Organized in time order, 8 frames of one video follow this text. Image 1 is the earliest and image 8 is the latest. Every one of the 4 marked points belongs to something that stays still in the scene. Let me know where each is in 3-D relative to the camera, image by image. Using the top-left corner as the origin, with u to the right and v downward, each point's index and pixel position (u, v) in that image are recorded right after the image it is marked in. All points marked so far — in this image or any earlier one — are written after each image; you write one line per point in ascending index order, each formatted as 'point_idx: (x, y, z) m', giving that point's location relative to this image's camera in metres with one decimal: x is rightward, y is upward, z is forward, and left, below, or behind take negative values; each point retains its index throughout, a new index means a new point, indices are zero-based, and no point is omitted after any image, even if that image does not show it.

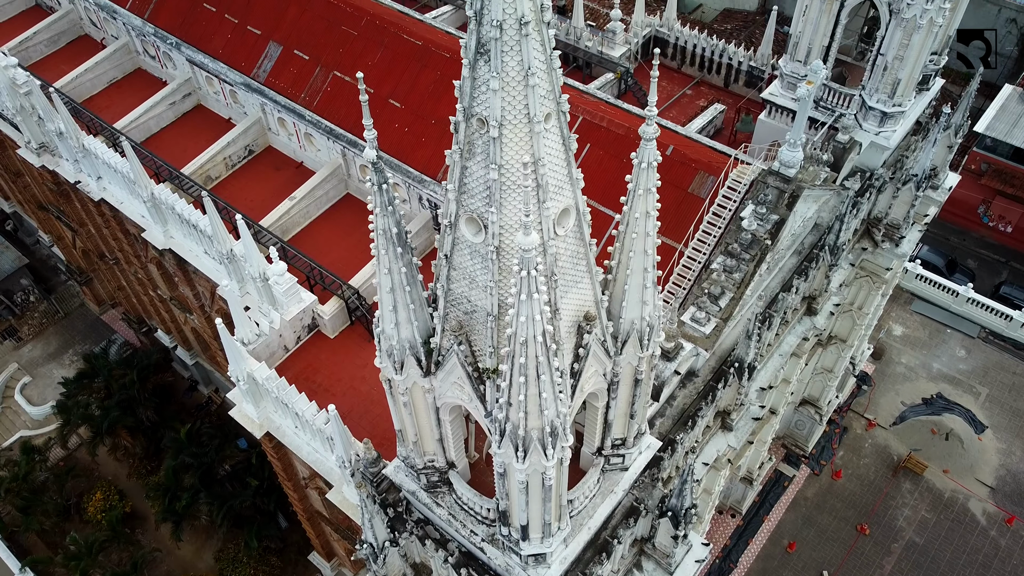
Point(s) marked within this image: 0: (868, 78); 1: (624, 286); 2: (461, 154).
0: (+8.2, +4.8, +18.6) m
1: (+1.4, 0.0, +10.4) m
2: (-0.5, +1.4, +8.5) m
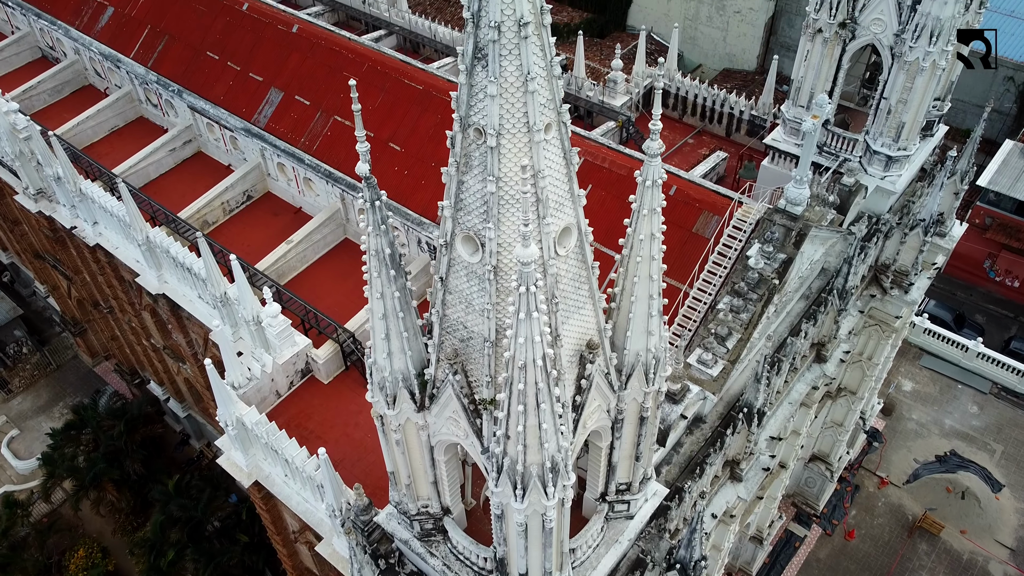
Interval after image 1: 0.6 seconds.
0: (+8.2, +3.7, +18.4) m
1: (+1.4, -0.3, +9.9) m
2: (-0.5, +1.2, +8.1) m
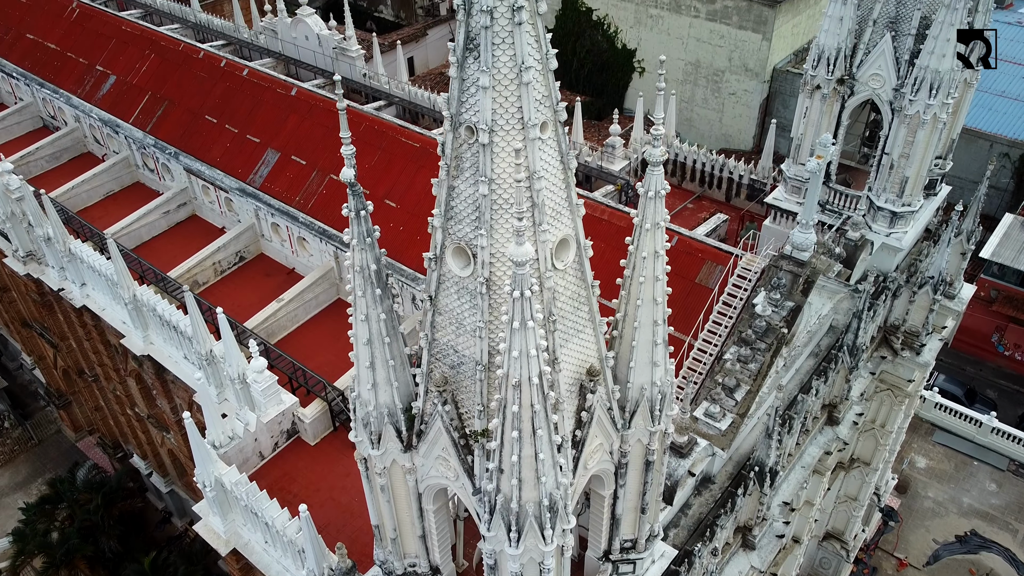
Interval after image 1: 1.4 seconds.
0: (+8.1, +2.4, +18.2) m
1: (+1.4, -0.6, +9.2) m
2: (-0.6, +1.1, +7.6) m
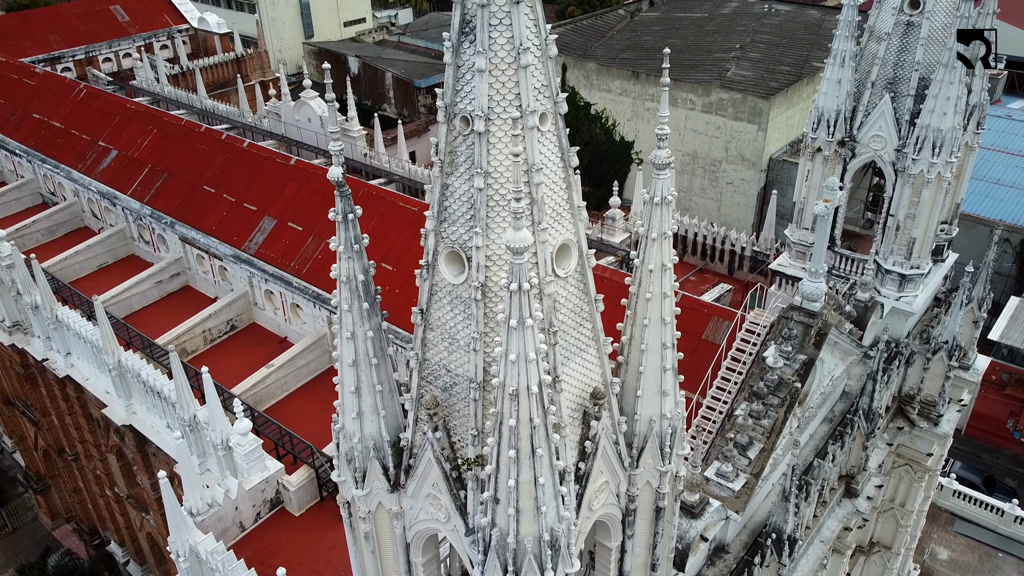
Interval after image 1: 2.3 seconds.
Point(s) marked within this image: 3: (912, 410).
0: (+8.1, +1.0, +17.8) m
1: (+1.3, -0.9, +8.6) m
2: (-0.6, +1.1, +7.2) m
3: (+9.4, -2.9, +19.0) m
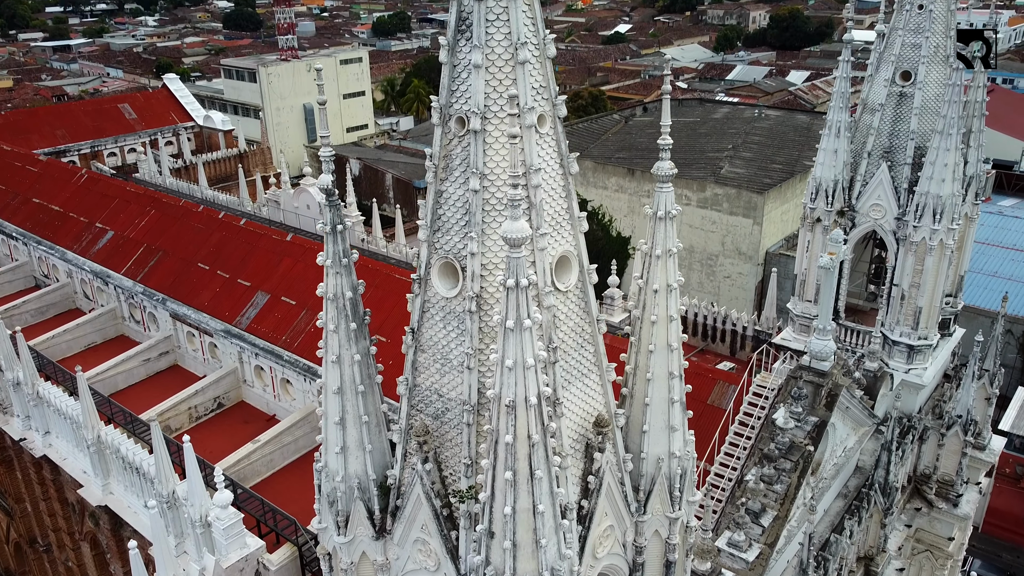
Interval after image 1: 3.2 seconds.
0: (+8.0, -0.5, +17.4) m
1: (+1.3, -1.1, +8.0) m
2: (-0.6, +1.0, +6.9) m
3: (+9.3, -4.5, +18.1) m
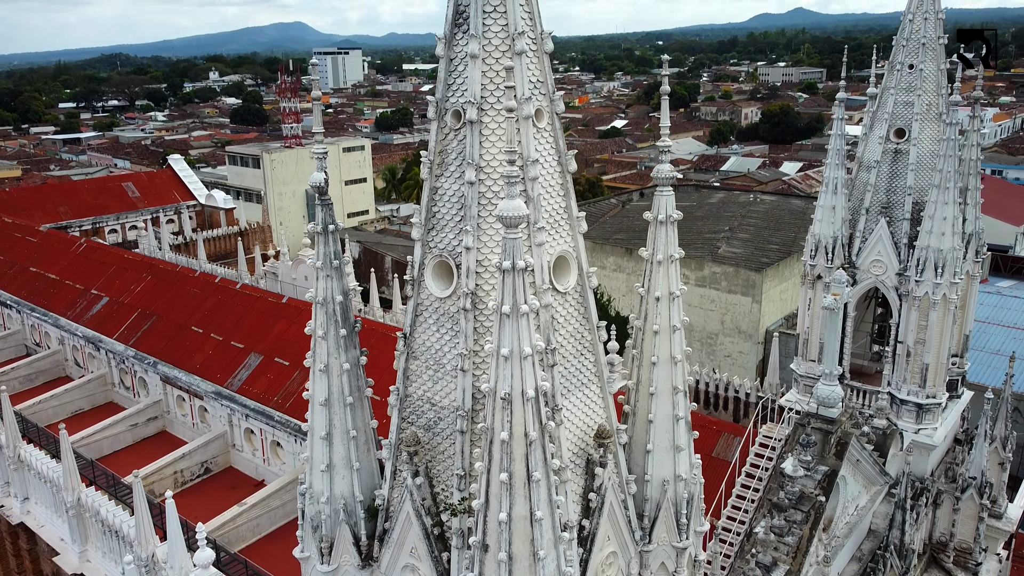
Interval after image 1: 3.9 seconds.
0: (+8.0, -1.7, +17.0) m
1: (+1.3, -1.2, +7.6) m
2: (-0.7, +1.0, +6.7) m
3: (+9.2, -5.8, +17.3) m
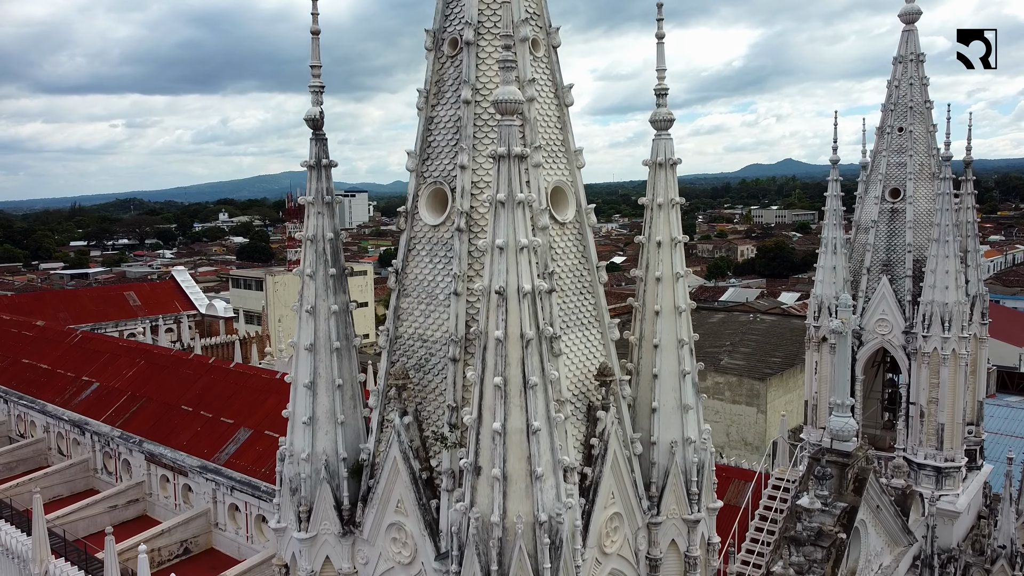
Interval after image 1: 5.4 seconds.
0: (+8.0, -2.9, +16.4) m
1: (+1.2, -0.8, +7.2) m
2: (-0.7, +1.6, +6.7) m
3: (+9.2, -7.0, +15.9) m
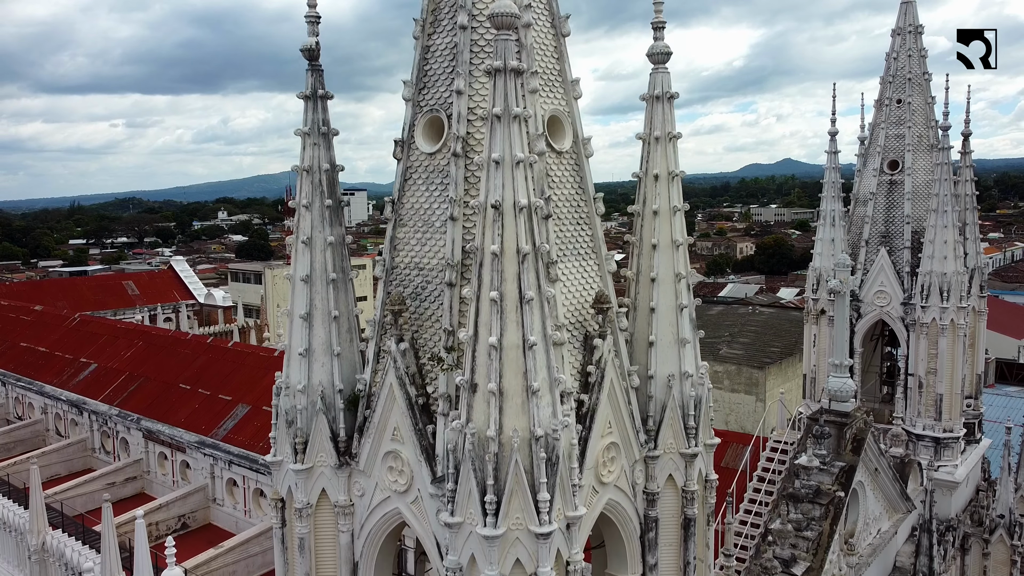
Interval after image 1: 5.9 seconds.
0: (+7.9, -2.3, +16.4) m
1: (+1.2, -0.2, +7.1) m
2: (-0.7, +2.1, +6.7) m
3: (+9.2, -6.4, +15.9) m
